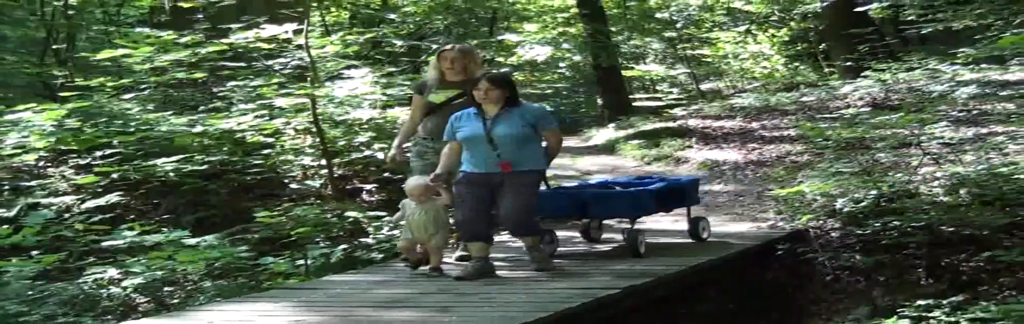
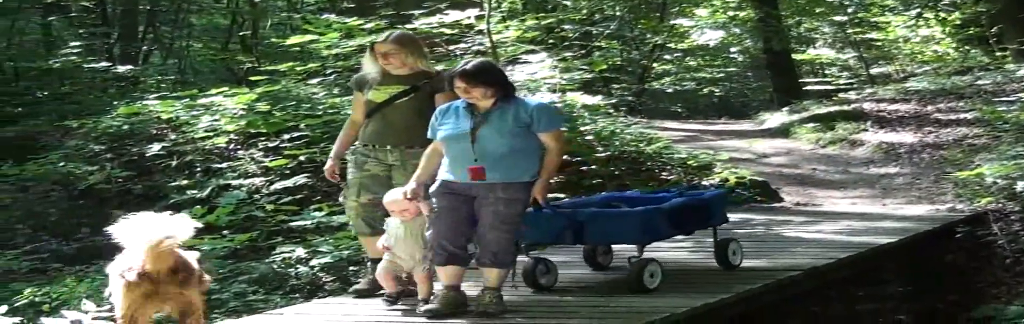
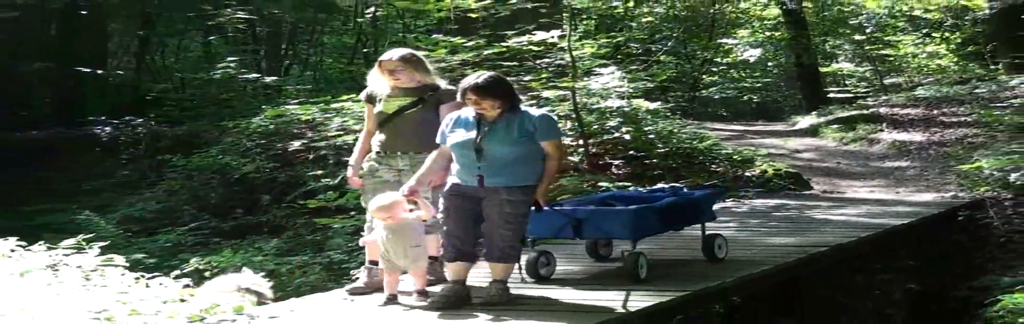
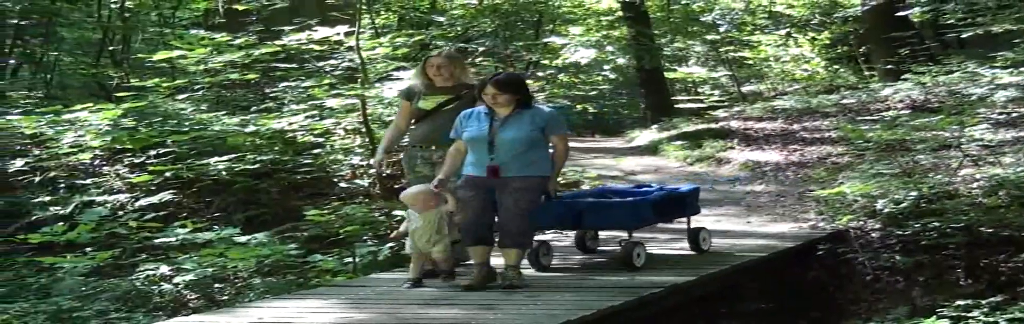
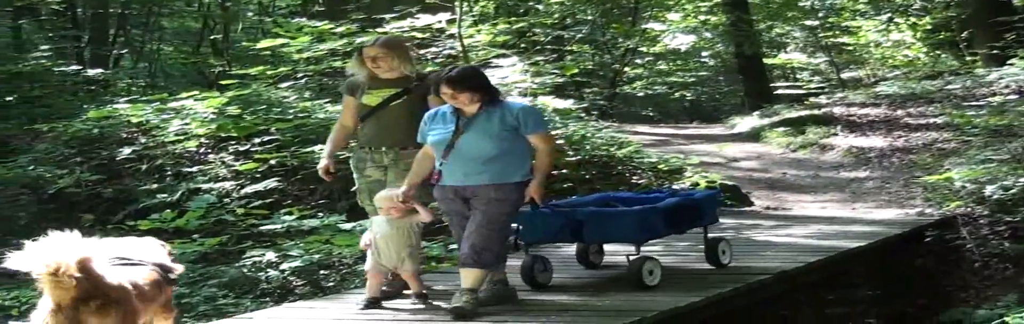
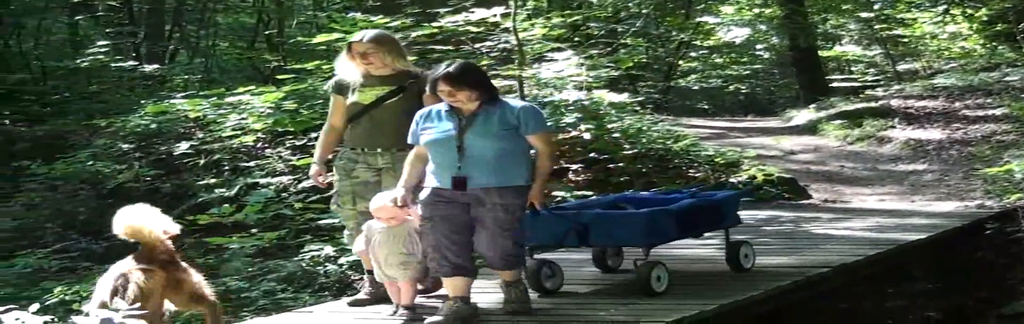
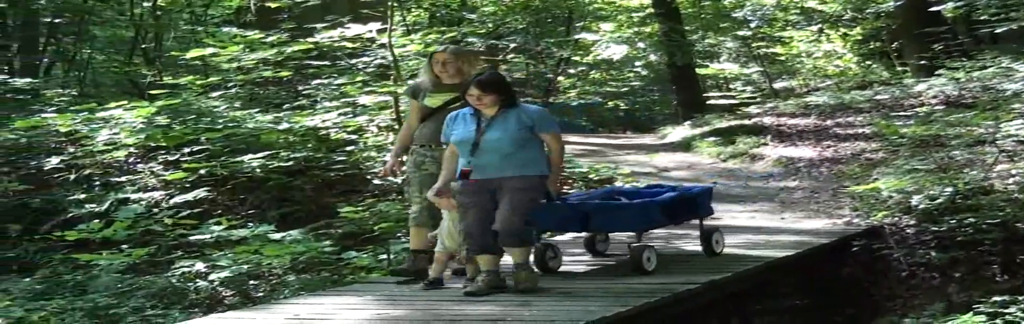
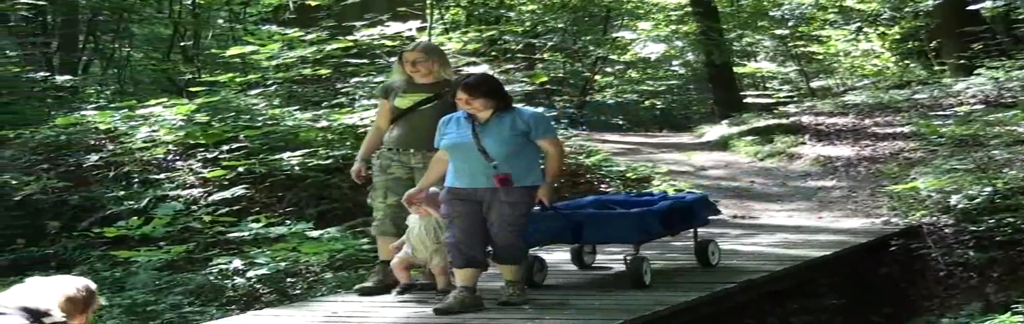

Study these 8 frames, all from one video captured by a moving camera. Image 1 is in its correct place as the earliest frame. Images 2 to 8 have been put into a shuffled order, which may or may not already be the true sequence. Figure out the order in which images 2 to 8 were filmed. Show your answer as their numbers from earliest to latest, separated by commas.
4, 7, 8, 5, 2, 6, 3
